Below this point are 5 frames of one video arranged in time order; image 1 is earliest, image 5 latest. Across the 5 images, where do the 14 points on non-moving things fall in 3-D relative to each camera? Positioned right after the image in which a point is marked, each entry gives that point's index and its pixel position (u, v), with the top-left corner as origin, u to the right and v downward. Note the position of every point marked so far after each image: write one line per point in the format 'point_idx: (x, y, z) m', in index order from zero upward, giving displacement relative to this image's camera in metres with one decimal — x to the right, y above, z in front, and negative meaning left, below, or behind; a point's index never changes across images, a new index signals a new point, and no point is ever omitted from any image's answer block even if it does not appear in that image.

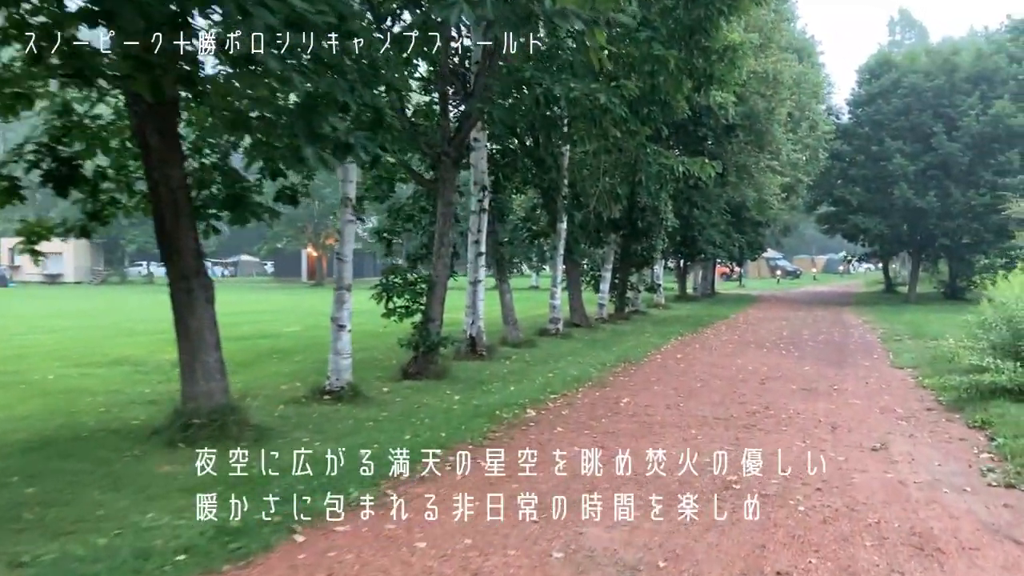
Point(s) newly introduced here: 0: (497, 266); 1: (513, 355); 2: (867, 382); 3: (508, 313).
0: (-0.3, +0.5, +17.8) m
1: (0.0, -1.3, +15.9) m
2: (+5.8, -1.5, +13.5) m
3: (-0.1, -0.6, +17.8) m
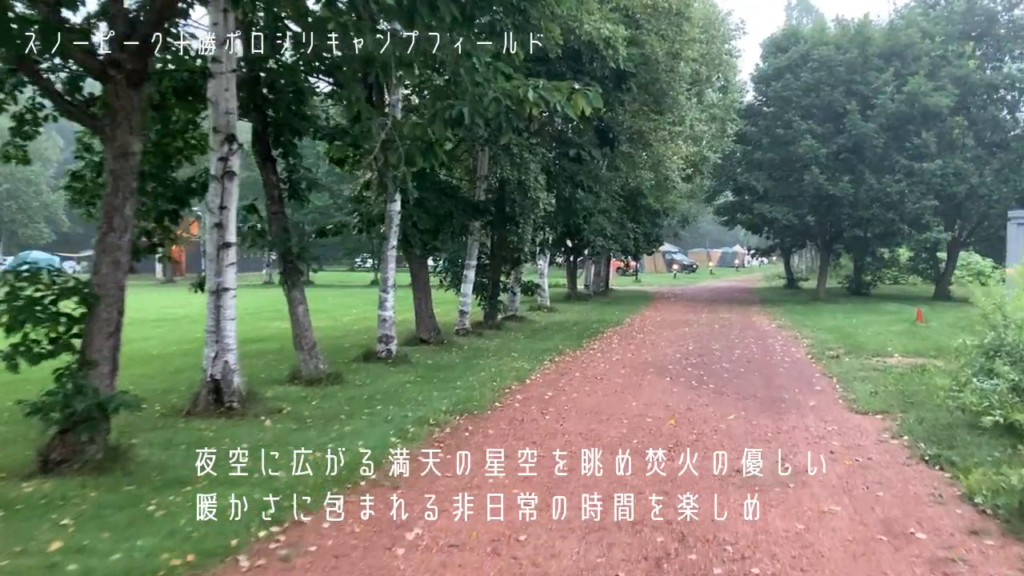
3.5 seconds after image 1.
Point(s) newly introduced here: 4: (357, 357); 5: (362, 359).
0: (-3.3, +0.3, +12.0) m
1: (-2.8, -1.5, +10.2) m
2: (+3.3, -1.6, +8.5) m
3: (-3.1, -0.7, +12.1) m
4: (-2.7, -1.2, +14.6) m
5: (-2.6, -1.3, +14.4) m
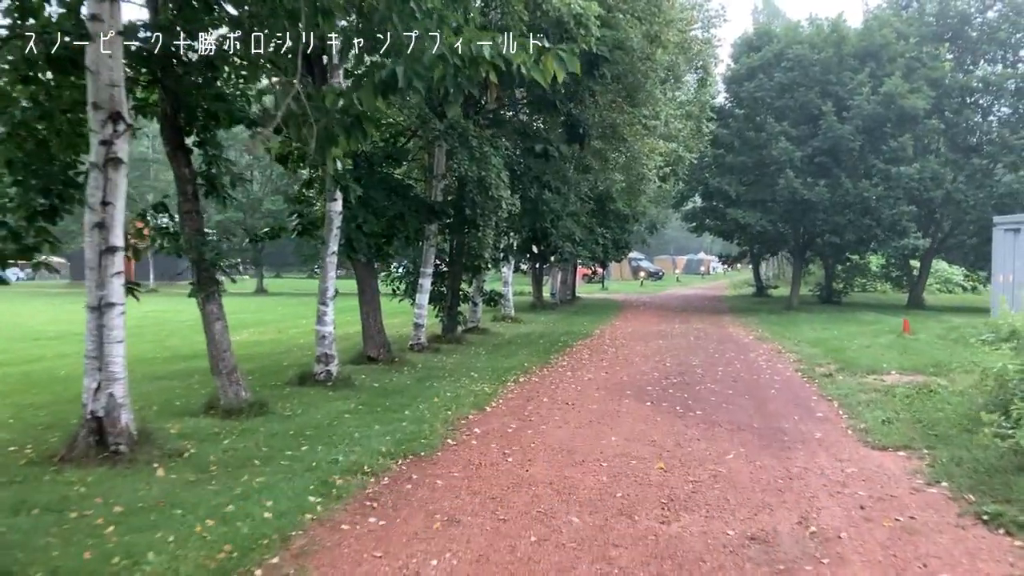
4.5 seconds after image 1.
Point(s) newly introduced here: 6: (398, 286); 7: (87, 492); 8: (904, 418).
0: (-3.9, +0.2, +10.1) m
1: (-3.2, -1.6, +8.3) m
2: (+2.9, -1.8, +6.9) m
3: (-3.6, -0.9, +10.2) m
4: (-3.4, -1.4, +12.7) m
5: (-3.2, -1.4, +12.5) m
6: (-2.6, 0.0, +18.8) m
7: (-3.5, -1.7, +6.9) m
8: (+4.8, -1.6, +10.2) m
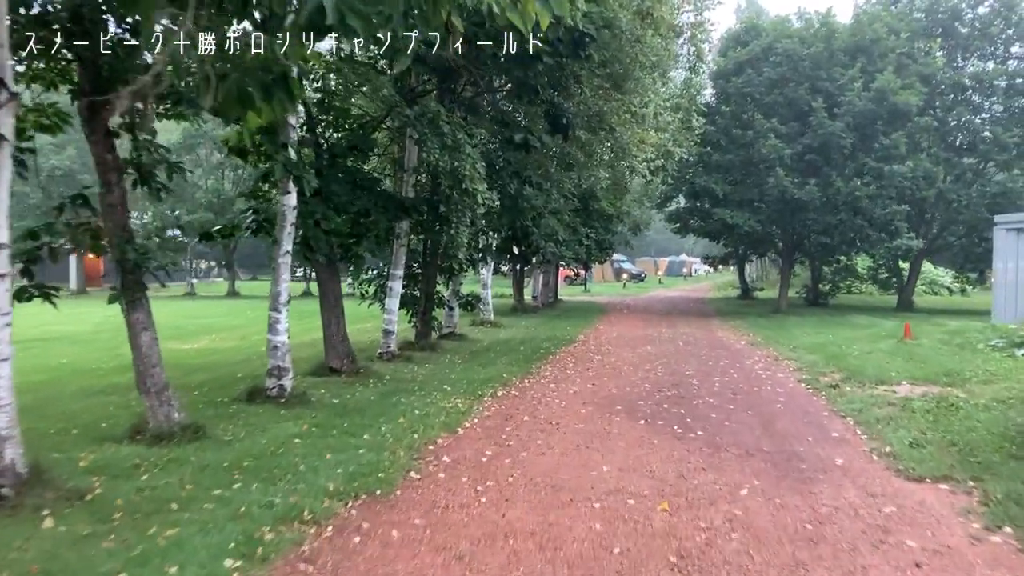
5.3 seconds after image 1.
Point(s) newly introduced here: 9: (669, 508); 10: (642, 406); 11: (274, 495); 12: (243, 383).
0: (-4.1, +0.1, +8.7) m
1: (-3.4, -1.7, +6.9) m
2: (+2.7, -1.8, +5.6) m
3: (-3.9, -0.9, +8.8) m
4: (-3.7, -1.5, +11.3) m
5: (-3.5, -1.5, +11.1) m
6: (-3.0, 0.0, +17.4) m
7: (-3.7, -1.7, +5.4) m
8: (+4.6, -1.6, +9.0) m
9: (+1.2, -1.8, +6.5) m
10: (+1.8, -1.6, +11.2) m
11: (-1.9, -1.7, +6.7) m
12: (-4.0, -1.4, +12.4) m
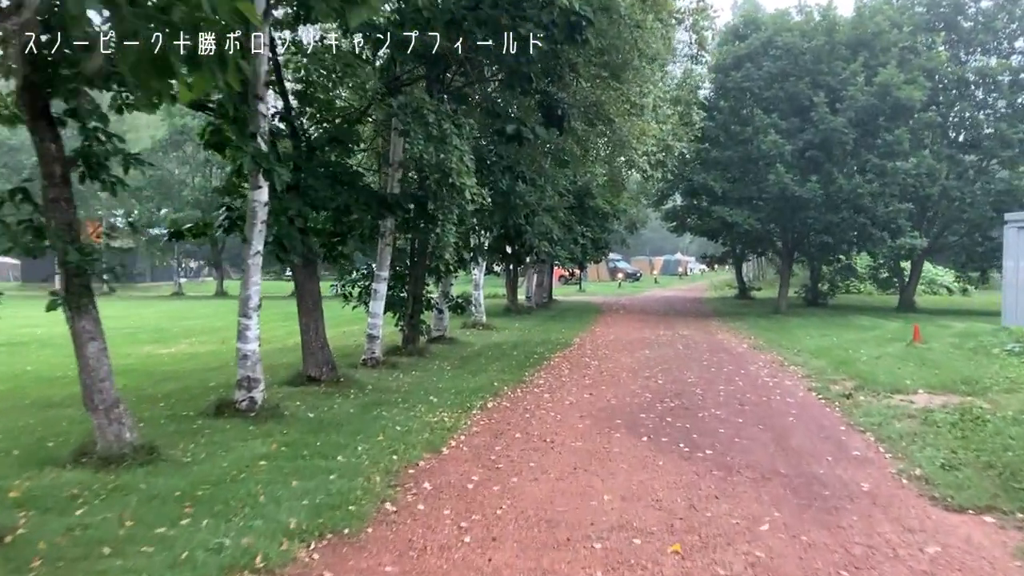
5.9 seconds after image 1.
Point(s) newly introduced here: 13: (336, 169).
0: (-4.2, +0.1, +7.8) m
1: (-3.5, -1.7, +6.0) m
2: (+2.6, -1.9, +4.7) m
3: (-4.0, -1.0, +7.8) m
4: (-3.8, -1.5, +10.4) m
5: (-3.6, -1.5, +10.1) m
6: (-3.2, -0.1, +16.5) m
7: (-3.8, -1.8, +4.5) m
8: (+4.5, -1.7, +8.1) m
9: (+1.1, -1.8, +5.6) m
10: (+1.6, -1.6, +10.4) m
11: (-2.0, -1.7, +5.8) m
12: (-4.1, -1.5, +11.5) m
13: (-2.6, +1.8, +12.5) m
